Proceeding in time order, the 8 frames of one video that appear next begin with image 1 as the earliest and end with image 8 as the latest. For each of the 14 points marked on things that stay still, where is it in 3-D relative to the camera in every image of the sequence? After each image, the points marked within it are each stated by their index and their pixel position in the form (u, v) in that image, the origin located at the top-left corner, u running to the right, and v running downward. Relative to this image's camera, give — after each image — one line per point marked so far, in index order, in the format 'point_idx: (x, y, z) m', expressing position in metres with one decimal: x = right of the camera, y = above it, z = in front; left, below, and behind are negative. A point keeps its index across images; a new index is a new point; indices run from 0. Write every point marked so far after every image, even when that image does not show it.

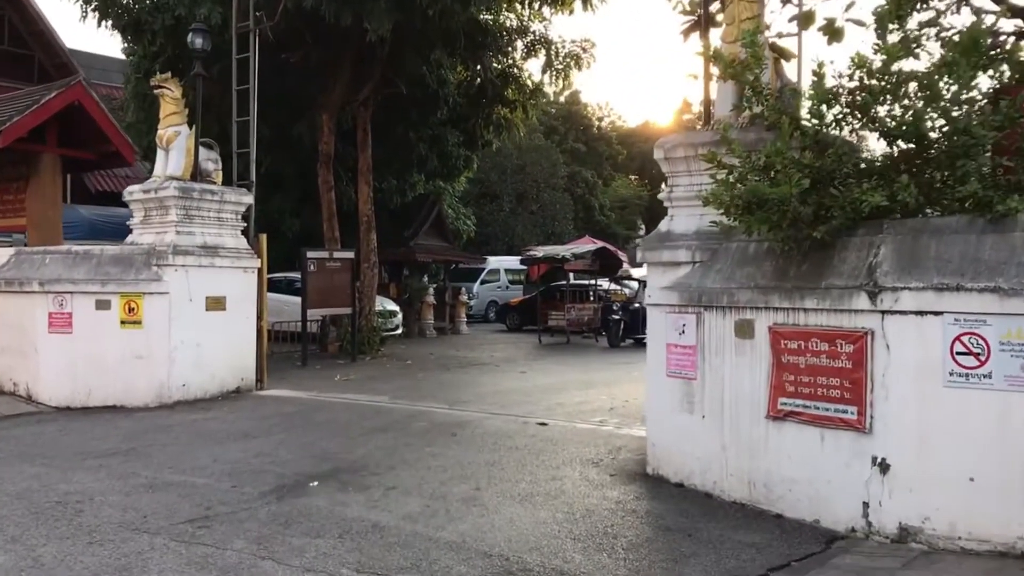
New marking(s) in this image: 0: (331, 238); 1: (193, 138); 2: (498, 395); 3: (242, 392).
0: (-3.1, +0.9, +16.6) m
1: (-3.7, +1.8, +11.4) m
2: (-0.2, -1.2, +10.9) m
3: (-3.2, -1.2, +11.5) m
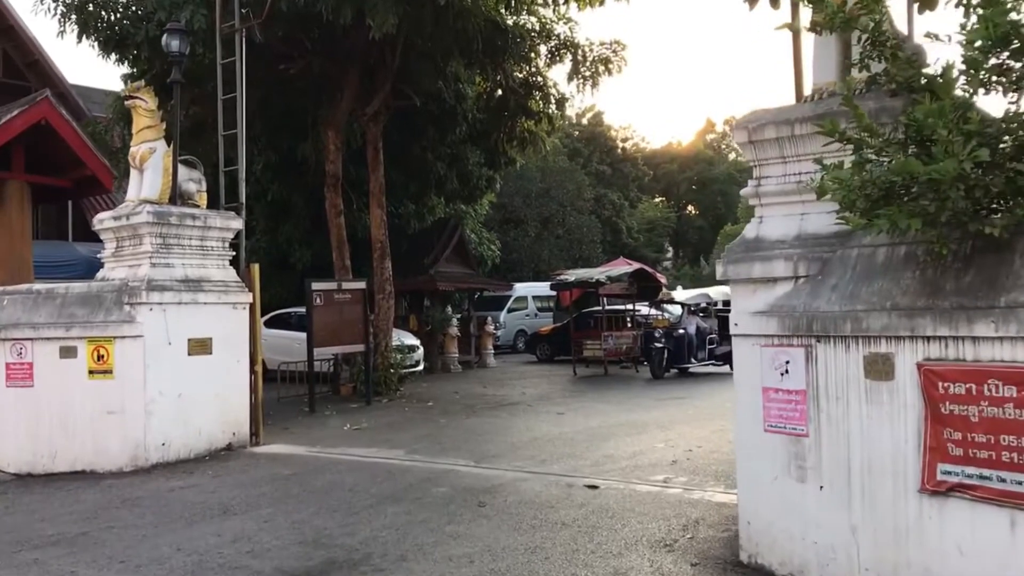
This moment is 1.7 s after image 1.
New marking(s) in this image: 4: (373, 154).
0: (-2.6, +0.3, +15.0) m
1: (-3.4, +1.3, +9.8) m
2: (+0.2, -1.5, +9.2) m
3: (-2.8, -1.6, +9.8) m
4: (-2.2, +2.1, +15.2) m
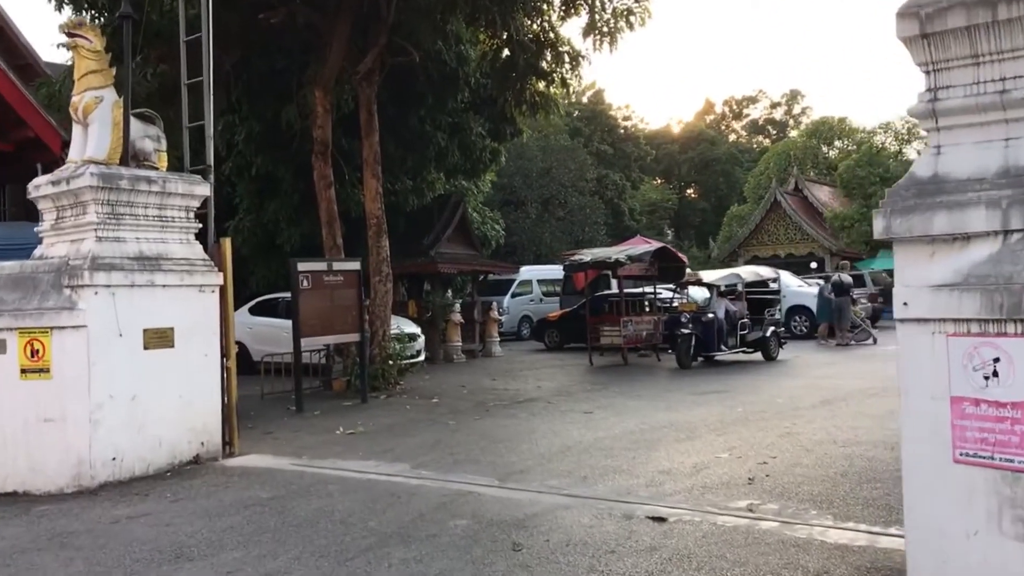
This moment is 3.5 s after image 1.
0: (-2.5, +0.6, +13.3) m
1: (-3.3, +1.5, +8.1) m
2: (+0.4, -1.3, +7.5) m
3: (-2.6, -1.5, +8.2) m
4: (-2.0, +2.4, +13.5) m
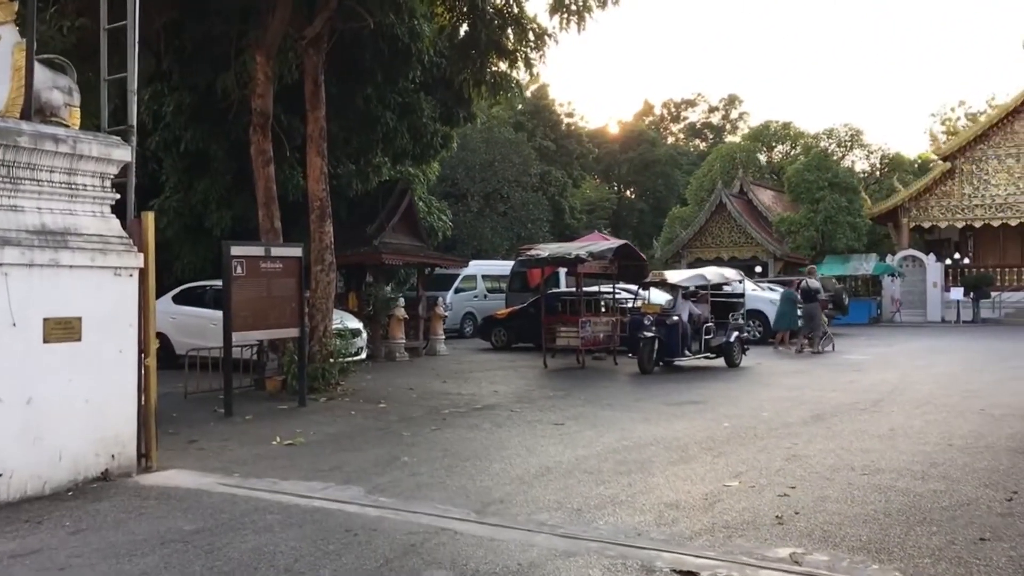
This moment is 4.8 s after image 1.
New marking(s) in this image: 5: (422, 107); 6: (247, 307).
0: (-3.0, +0.7, +12.0) m
1: (-3.4, +1.6, +6.7) m
2: (+0.3, -1.3, +6.4) m
3: (-2.8, -1.3, +6.8) m
4: (-2.5, +2.5, +12.2) m
5: (-1.5, +3.0, +15.8) m
6: (-2.8, -0.2, +10.2) m
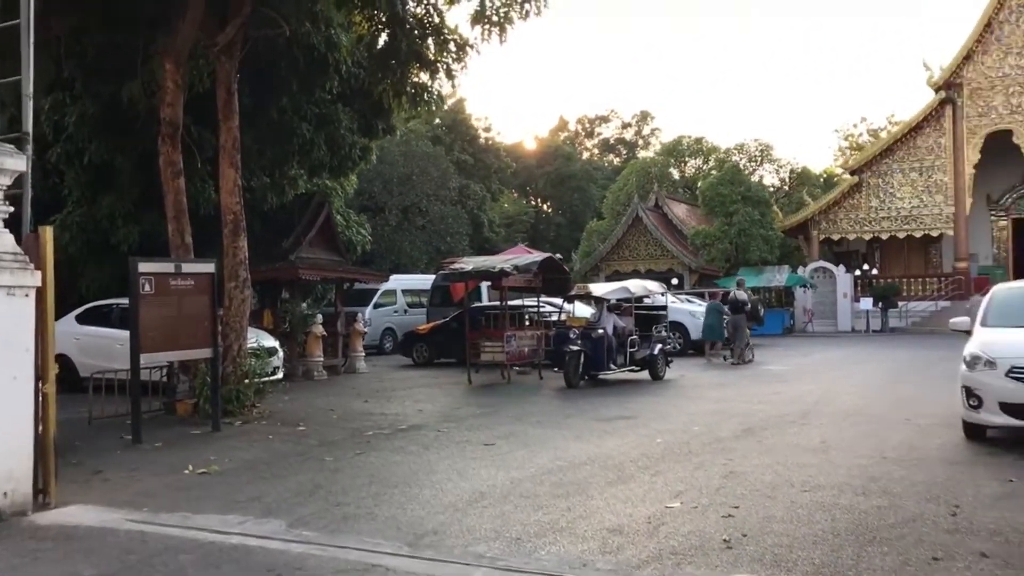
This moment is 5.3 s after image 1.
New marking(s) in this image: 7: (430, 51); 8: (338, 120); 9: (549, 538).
0: (-3.9, +0.5, +11.4) m
1: (-3.8, +1.5, +6.2) m
2: (-0.2, -1.4, +6.1) m
3: (-3.3, -1.5, +6.3) m
4: (-3.4, +2.3, +11.6) m
5: (-2.7, +2.7, +15.4) m
6: (-3.5, -0.4, +9.7) m
7: (-1.2, +3.4, +13.8) m
8: (-2.8, +2.7, +15.4) m
9: (+0.2, -1.4, +5.3) m
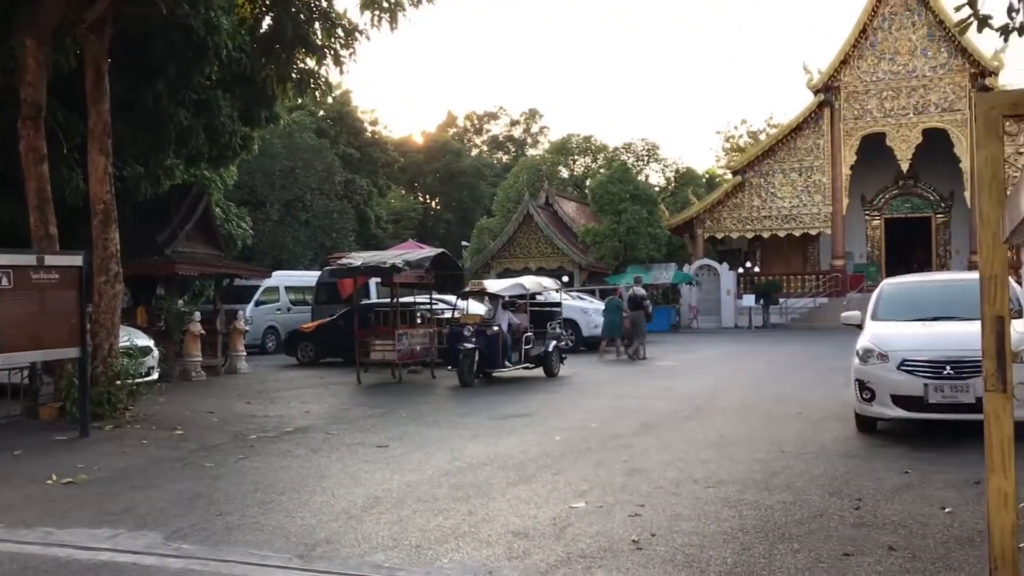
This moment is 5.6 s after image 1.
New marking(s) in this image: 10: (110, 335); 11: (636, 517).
0: (-5.1, +0.6, +10.6) m
1: (-4.4, +1.6, +5.4) m
2: (-0.8, -1.3, +5.7) m
3: (-3.9, -1.4, +5.6) m
4: (-4.7, +2.3, +10.9) m
5: (-4.4, +2.8, +14.6) m
6: (-4.5, -0.3, +8.9) m
7: (-2.6, +3.4, +13.3) m
8: (-4.4, +2.7, +14.7) m
9: (-0.3, -1.3, +5.0) m
10: (-4.4, -0.5, +10.7) m
11: (+0.7, -1.3, +5.5) m
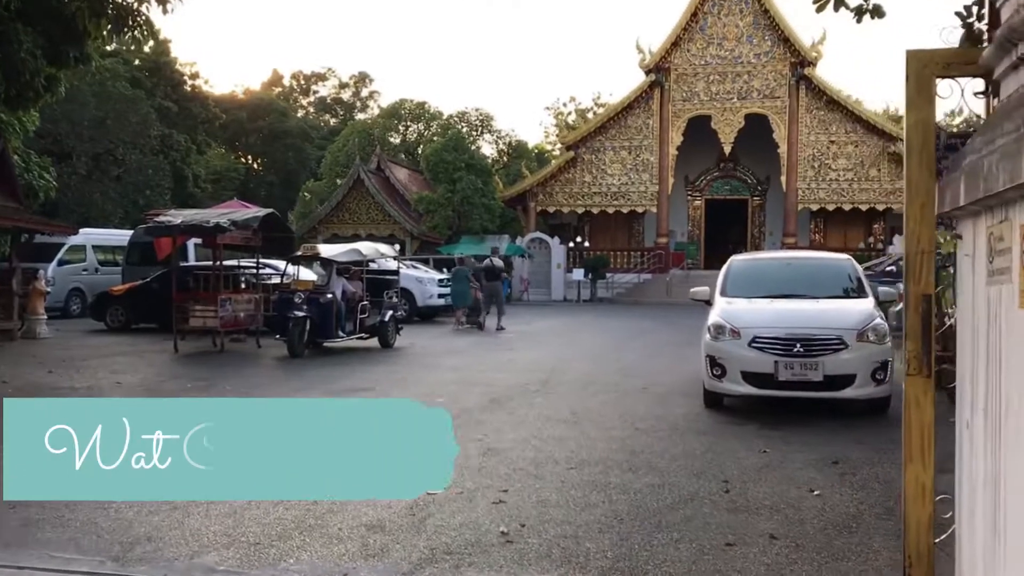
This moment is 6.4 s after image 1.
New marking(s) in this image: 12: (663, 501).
0: (-6.6, +1.0, +9.0) m
1: (-5.0, +1.8, +3.9) m
2: (-1.5, -1.1, +5.0) m
3: (-4.6, -1.1, +4.3) m
4: (-6.2, +2.8, +9.3) m
5: (-6.5, +3.4, +13.0) m
6: (-5.8, +0.1, +7.4) m
7: (-4.6, +3.9, +11.9) m
8: (-6.6, +3.3, +13.0) m
9: (-1.0, -1.1, +4.4) m
10: (-6.0, 0.0, +9.3) m
11: (-0.1, -1.1, +5.1) m
12: (+0.8, -1.1, +5.1) m
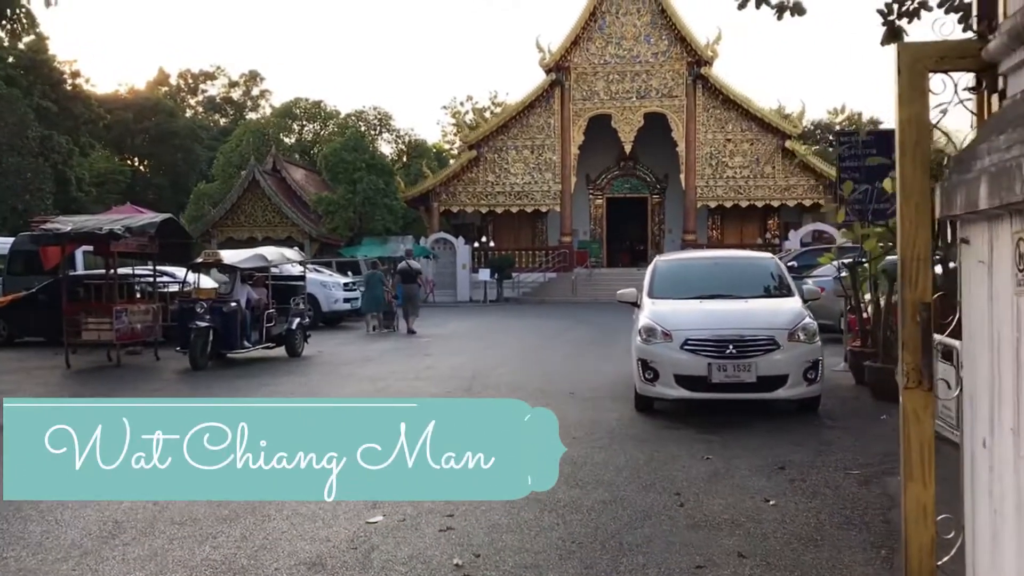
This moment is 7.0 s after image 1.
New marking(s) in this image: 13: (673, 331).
0: (-7.3, +0.8, +7.9) m
1: (-5.2, +1.7, +3.1) m
2: (-1.8, -1.2, +4.5) m
3: (-4.7, -1.3, +3.5) m
4: (-6.9, +2.6, +8.3) m
5: (-7.7, +3.2, +12.0) m
6: (-6.3, -0.1, +6.5) m
7: (-5.6, +3.8, +11.1) m
8: (-7.7, +3.1, +12.0) m
9: (-1.2, -1.2, +4.0) m
10: (-6.7, -0.2, +8.3) m
11: (-0.3, -1.2, +4.7) m
12: (+0.5, -1.2, +4.9) m
13: (+1.3, -0.4, +8.1) m
